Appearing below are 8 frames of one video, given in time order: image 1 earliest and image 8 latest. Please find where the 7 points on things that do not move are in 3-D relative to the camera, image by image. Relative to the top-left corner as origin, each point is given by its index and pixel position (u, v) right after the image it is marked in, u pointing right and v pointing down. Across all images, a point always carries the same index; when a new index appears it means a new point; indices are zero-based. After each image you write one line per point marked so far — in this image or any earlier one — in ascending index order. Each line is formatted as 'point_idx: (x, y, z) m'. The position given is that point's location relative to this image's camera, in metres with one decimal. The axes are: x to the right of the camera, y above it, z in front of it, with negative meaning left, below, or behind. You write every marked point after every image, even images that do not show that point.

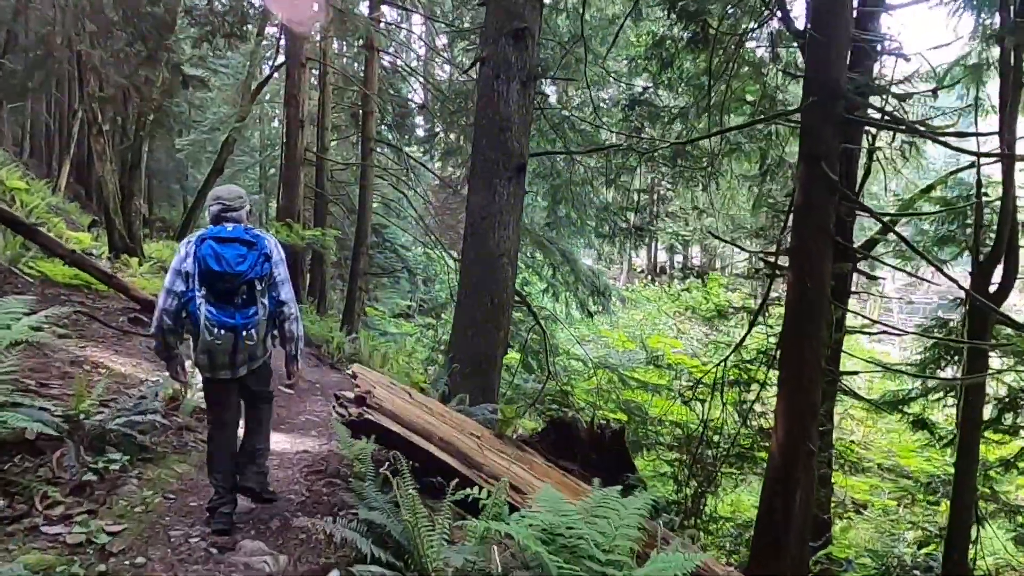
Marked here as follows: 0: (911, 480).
0: (+4.8, -2.3, +9.0) m
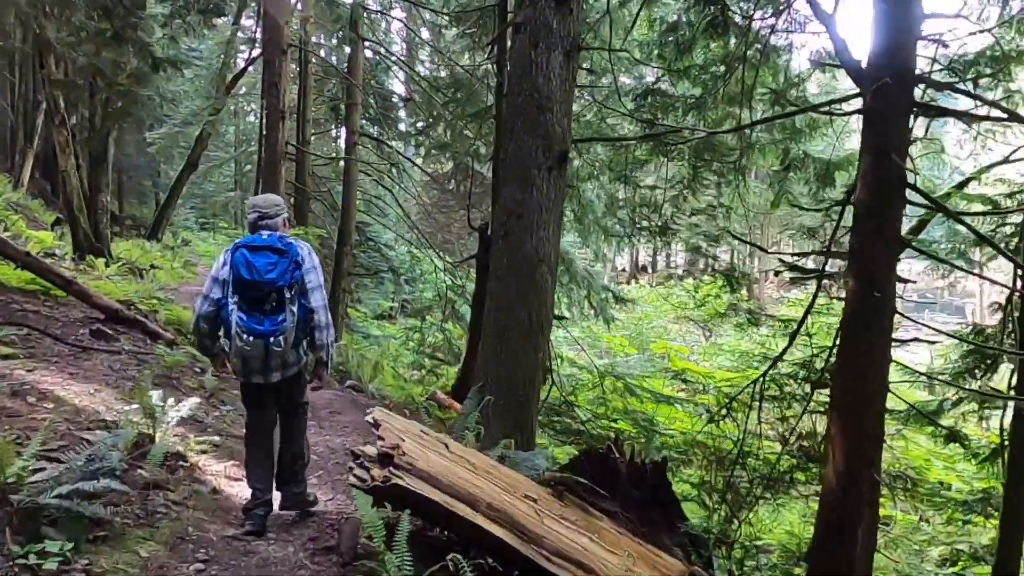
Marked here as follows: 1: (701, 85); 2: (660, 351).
0: (+4.8, -2.3, +8.5) m
1: (+2.2, +2.4, +8.8) m
2: (+2.8, -1.1, +13.0) m
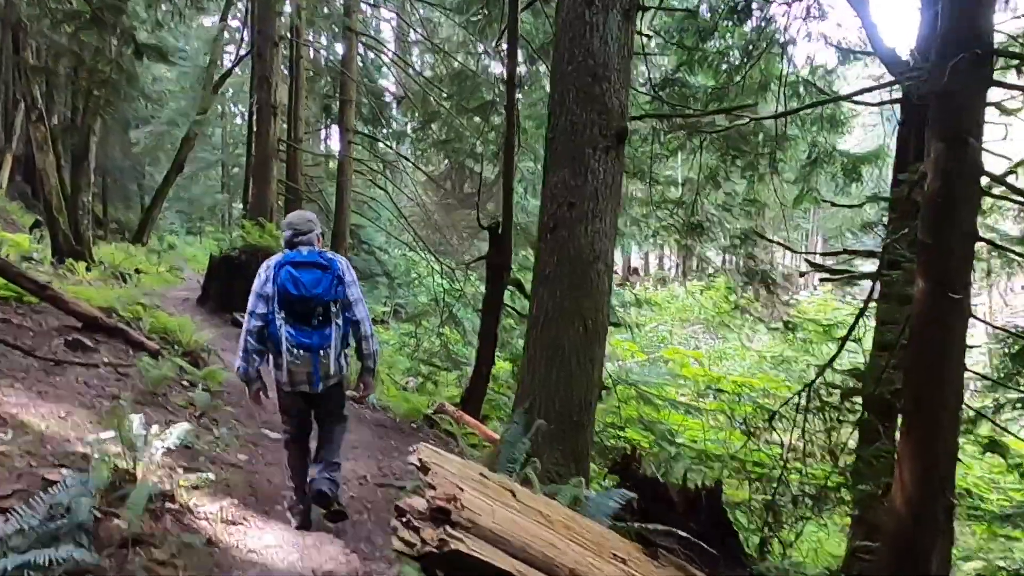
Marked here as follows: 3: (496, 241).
0: (+4.9, -2.3, +8.0) m
1: (+2.3, +2.3, +8.3) m
2: (+2.9, -1.1, +12.5) m
3: (-0.1, +0.5, +7.8) m
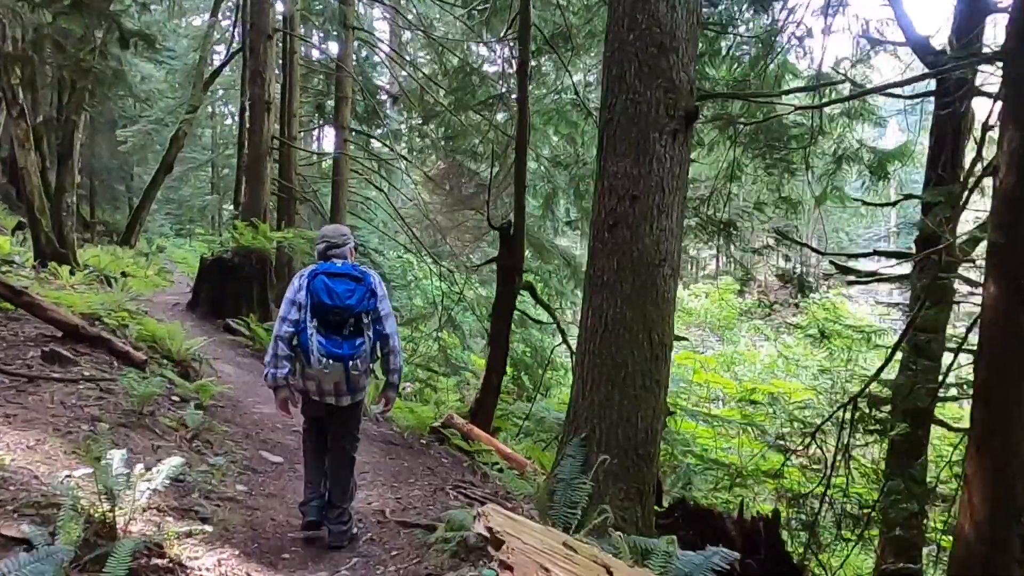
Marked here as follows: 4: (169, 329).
0: (+5.0, -2.4, +7.6) m
1: (+2.4, +2.3, +7.9) m
2: (+2.9, -1.2, +12.1) m
3: (0.0, +0.4, +7.3) m
4: (-3.3, -0.4, +7.4) m
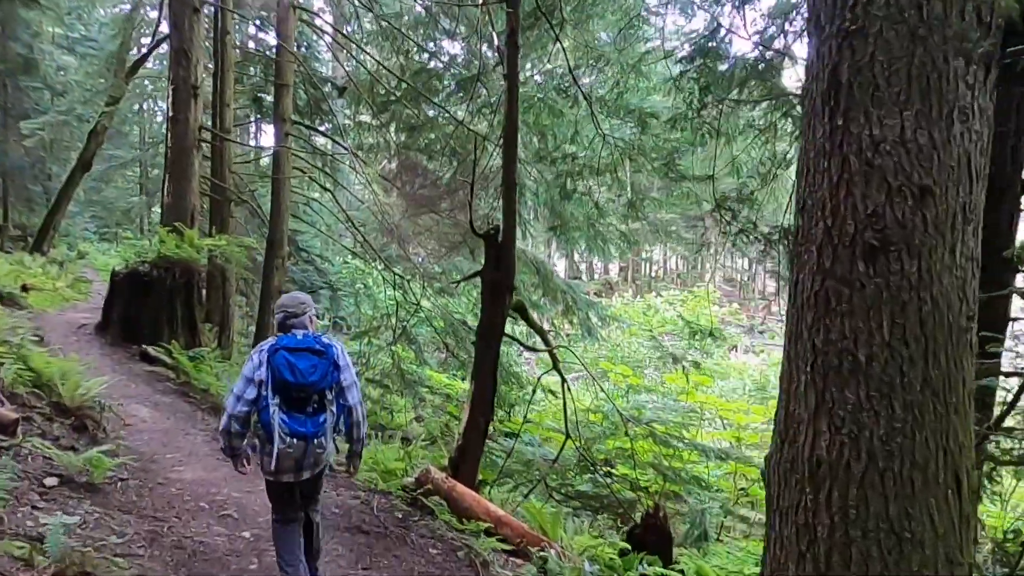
0: (+4.9, -2.5, +6.7) m
1: (+2.2, +2.2, +6.8) m
2: (+2.5, -1.3, +11.0) m
3: (-0.1, +0.3, +6.0) m
4: (-3.4, -0.6, +5.9) m
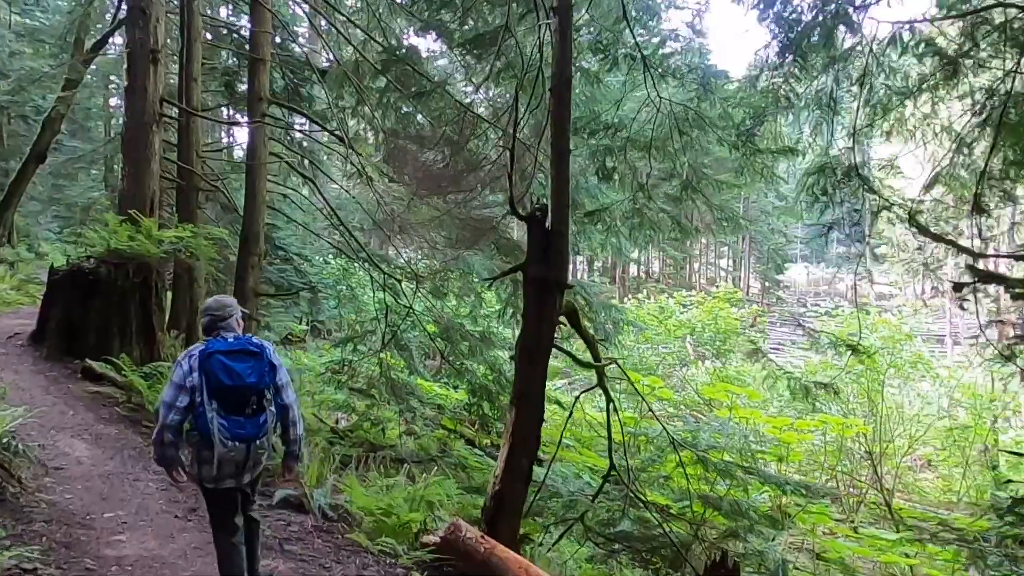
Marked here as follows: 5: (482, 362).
0: (+5.2, -2.5, +5.5) m
1: (+2.5, +2.2, +5.6) m
2: (+2.6, -1.3, +9.7) m
3: (+0.2, +0.3, +4.8) m
4: (-3.2, -0.6, +4.4) m
5: (-0.4, -0.9, +9.6) m
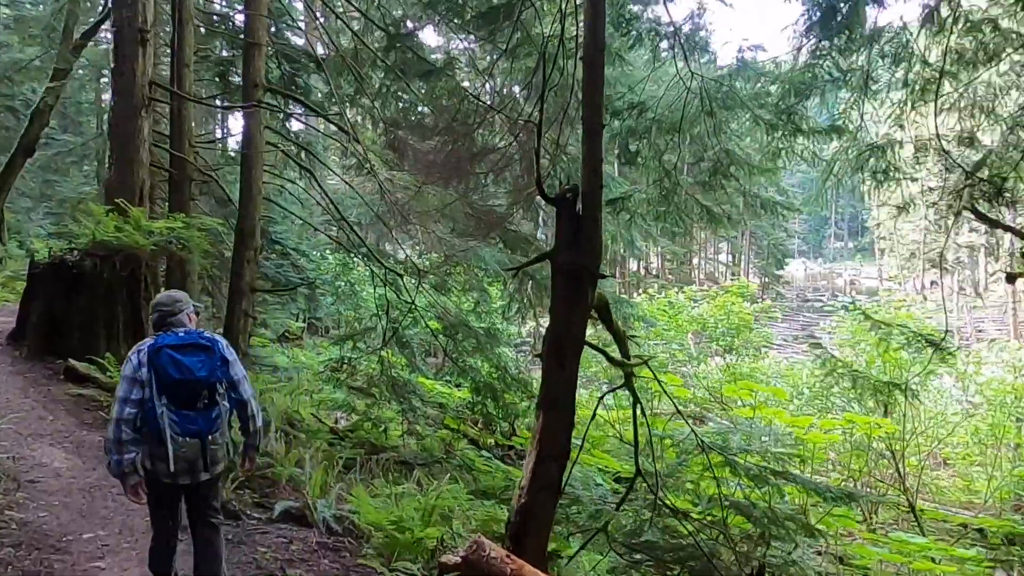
0: (+5.3, -2.4, +5.1) m
1: (+2.6, +2.2, +5.2) m
2: (+2.7, -1.2, +9.3) m
3: (+0.3, +0.4, +4.3) m
4: (-3.0, -0.5, +4.0) m
5: (-0.3, -0.9, +9.1) m
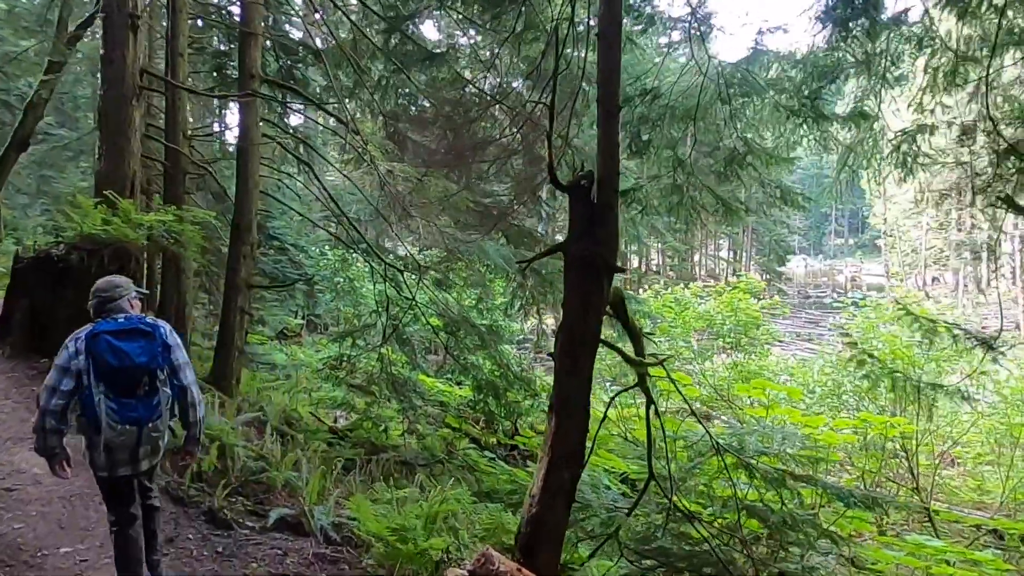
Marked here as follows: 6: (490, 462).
0: (+5.4, -2.4, +4.9) m
1: (+2.6, +2.3, +4.9) m
2: (+2.7, -1.2, +9.1) m
3: (+0.3, +0.4, +4.1) m
4: (-3.0, -0.5, +3.7) m
5: (-0.2, -0.8, +8.9) m
6: (-0.3, -2.1, +9.4) m
